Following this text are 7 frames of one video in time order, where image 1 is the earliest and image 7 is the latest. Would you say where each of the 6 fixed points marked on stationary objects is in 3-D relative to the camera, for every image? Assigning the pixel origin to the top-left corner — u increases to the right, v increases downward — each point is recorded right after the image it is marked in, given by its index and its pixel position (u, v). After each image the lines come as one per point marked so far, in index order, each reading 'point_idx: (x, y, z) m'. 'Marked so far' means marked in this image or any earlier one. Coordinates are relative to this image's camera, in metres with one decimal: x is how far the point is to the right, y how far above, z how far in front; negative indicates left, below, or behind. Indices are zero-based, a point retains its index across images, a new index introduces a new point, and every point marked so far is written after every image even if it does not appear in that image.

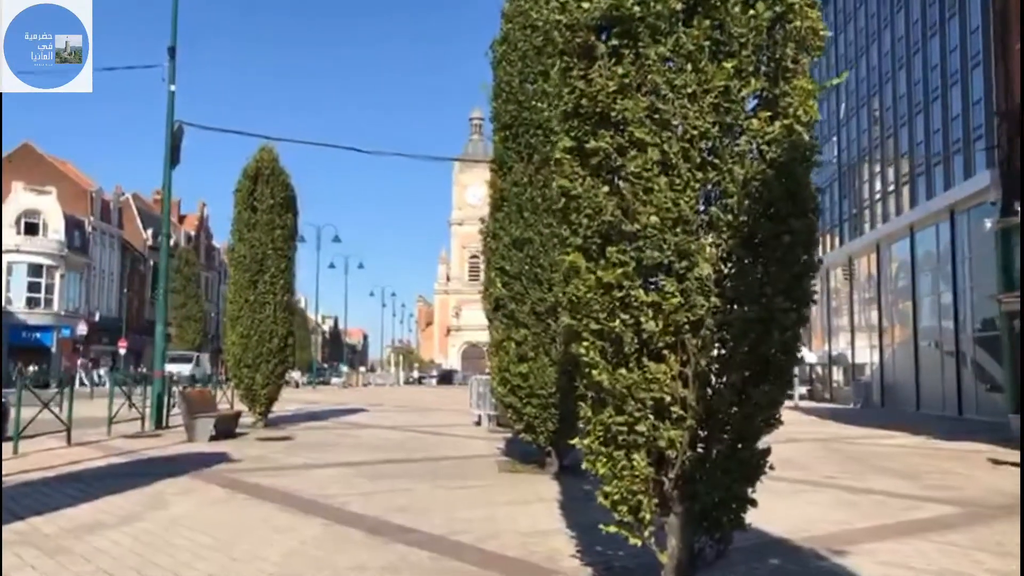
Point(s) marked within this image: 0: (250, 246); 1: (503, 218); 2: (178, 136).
0: (-5.9, +1.0, +20.0) m
1: (-0.1, +1.0, +13.0) m
2: (-7.3, +3.3, +19.3) m
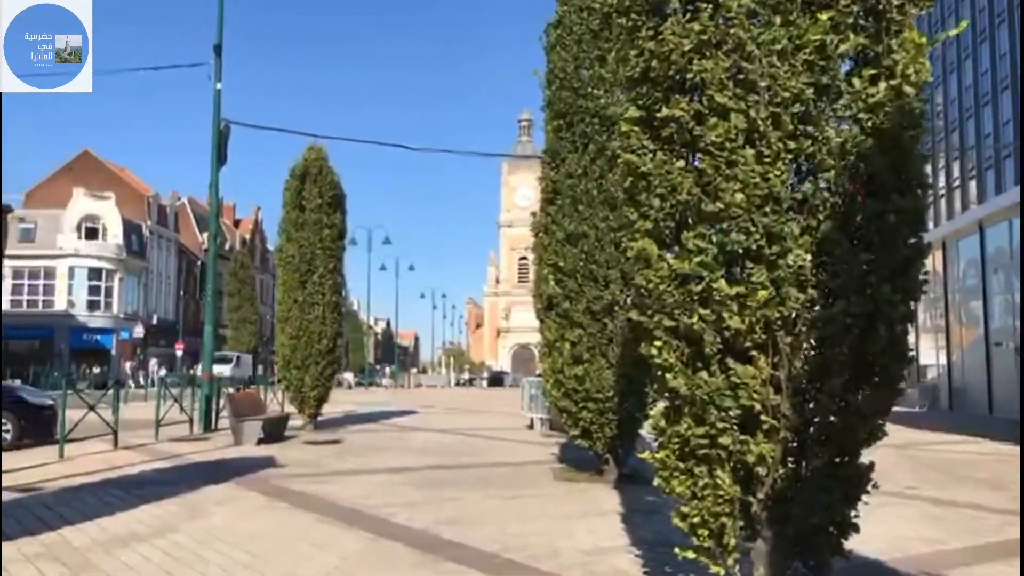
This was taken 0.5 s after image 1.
0: (-4.7, +0.9, +19.7) m
1: (+0.6, +1.1, +12.3) m
2: (-6.2, +3.3, +19.0) m
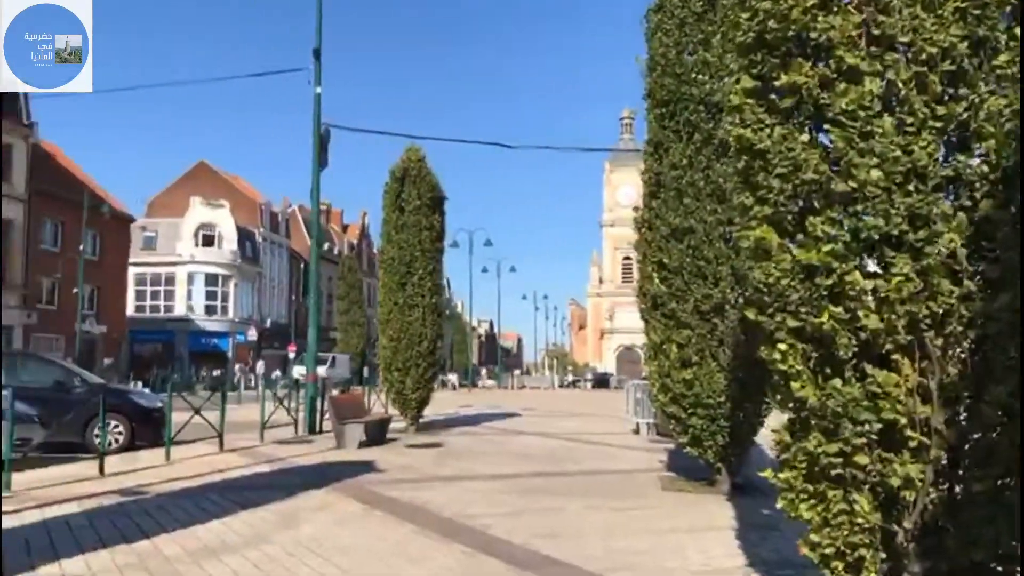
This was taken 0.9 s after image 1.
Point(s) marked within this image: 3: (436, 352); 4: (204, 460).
0: (-2.5, +0.9, +19.6) m
1: (+2.0, +1.1, +11.7) m
2: (-4.0, +3.2, +19.1) m
3: (-1.7, -1.4, +19.7) m
4: (-4.5, -2.5, +12.9) m
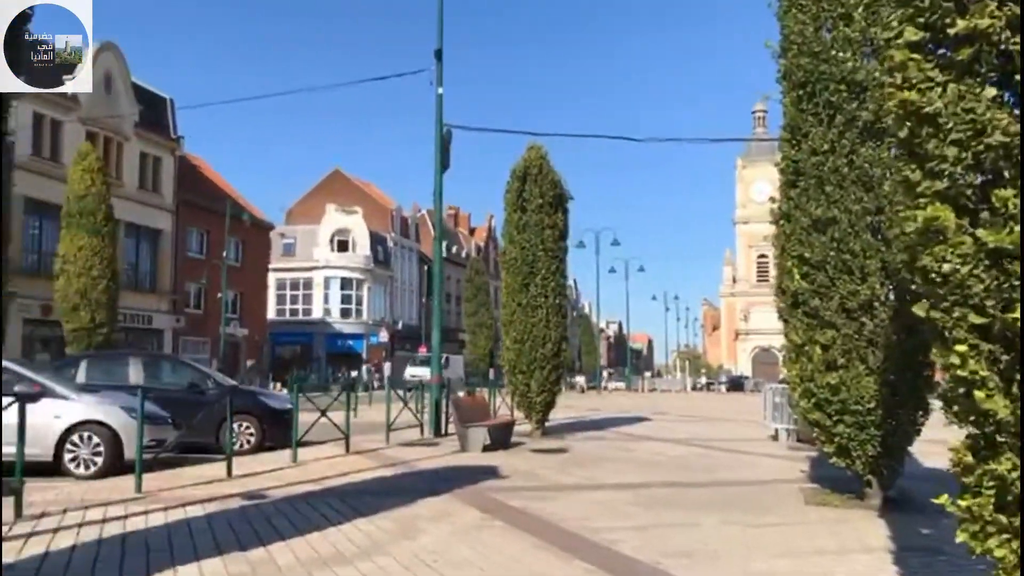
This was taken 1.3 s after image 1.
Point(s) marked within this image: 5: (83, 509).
0: (+0.2, +0.9, +19.3) m
1: (+3.5, +1.1, +10.8) m
2: (-1.4, +3.2, +19.0) m
3: (+1.1, -1.4, +19.2) m
4: (-2.6, -2.5, +12.9) m
5: (-4.1, -2.1, +8.4) m
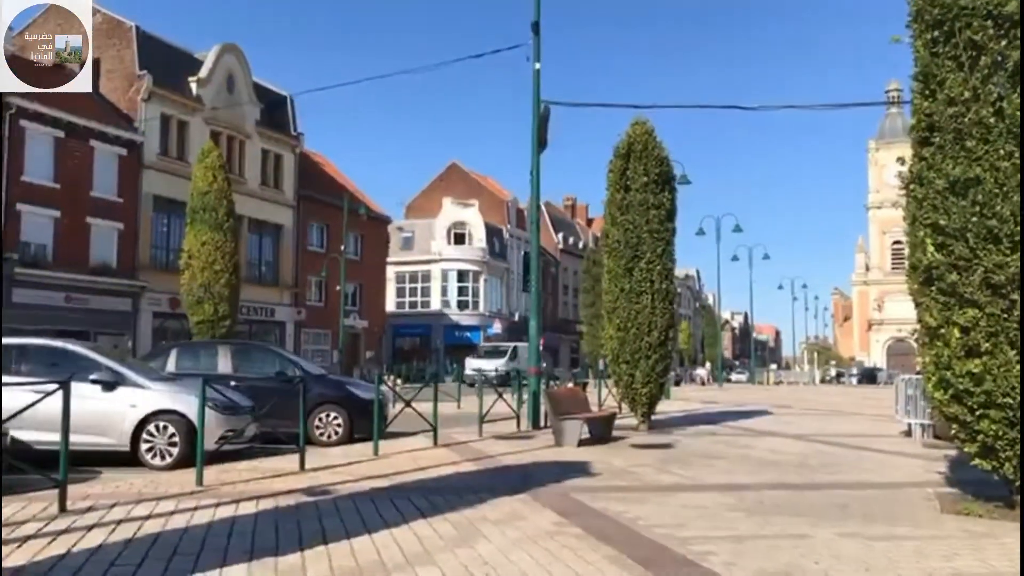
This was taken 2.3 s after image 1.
0: (+2.3, +1.2, +18.1) m
1: (+4.4, +1.4, +9.2) m
2: (+0.7, +3.5, +18.1) m
3: (+3.2, -1.1, +18.0) m
4: (-1.3, -2.3, +12.2) m
5: (-3.4, -1.9, +8.0) m
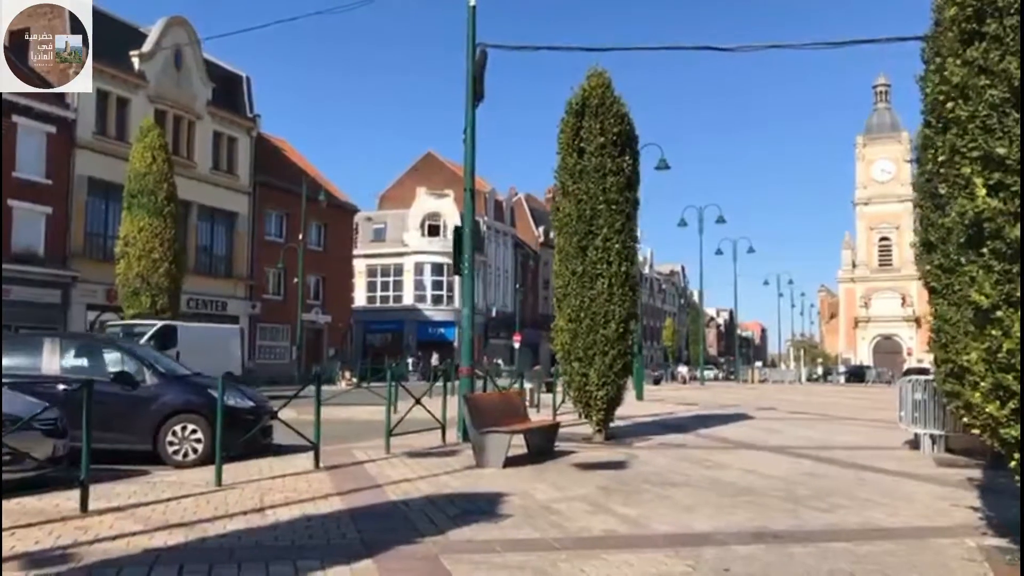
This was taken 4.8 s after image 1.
0: (+1.1, +1.5, +15.1) m
1: (+3.3, +1.7, +6.3) m
2: (-0.5, +3.8, +15.0) m
3: (+2.0, -0.8, +15.0) m
4: (-2.5, -2.0, +9.2) m
5: (-4.5, -1.7, +4.9) m
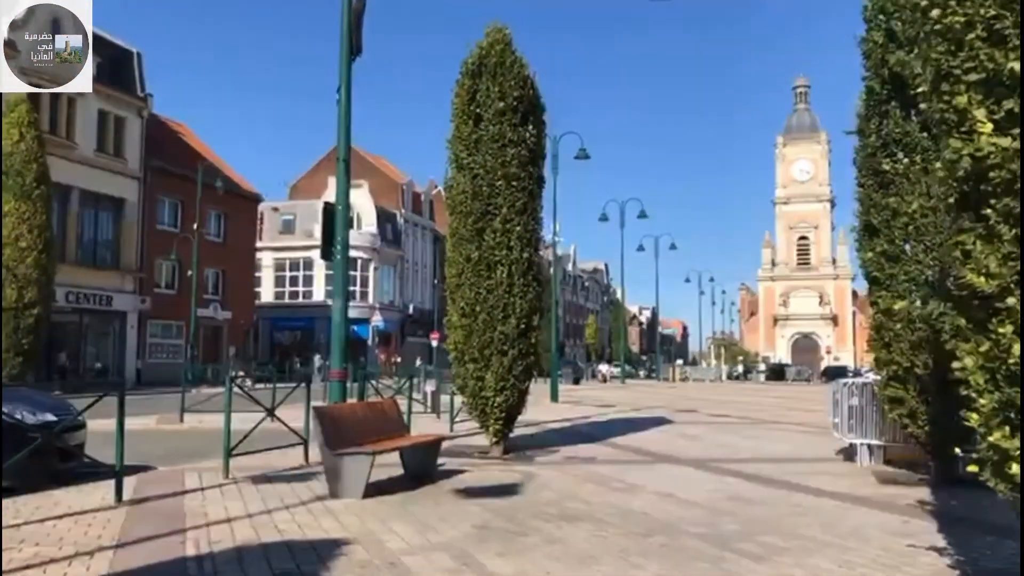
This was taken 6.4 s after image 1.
0: (-0.6, +1.6, +13.0) m
1: (+2.4, +1.8, +4.4) m
2: (-2.2, +3.9, +12.8) m
3: (+0.3, -0.7, +13.0) m
4: (-3.7, -1.9, +6.8) m
5: (-5.3, -1.5, +2.4) m
